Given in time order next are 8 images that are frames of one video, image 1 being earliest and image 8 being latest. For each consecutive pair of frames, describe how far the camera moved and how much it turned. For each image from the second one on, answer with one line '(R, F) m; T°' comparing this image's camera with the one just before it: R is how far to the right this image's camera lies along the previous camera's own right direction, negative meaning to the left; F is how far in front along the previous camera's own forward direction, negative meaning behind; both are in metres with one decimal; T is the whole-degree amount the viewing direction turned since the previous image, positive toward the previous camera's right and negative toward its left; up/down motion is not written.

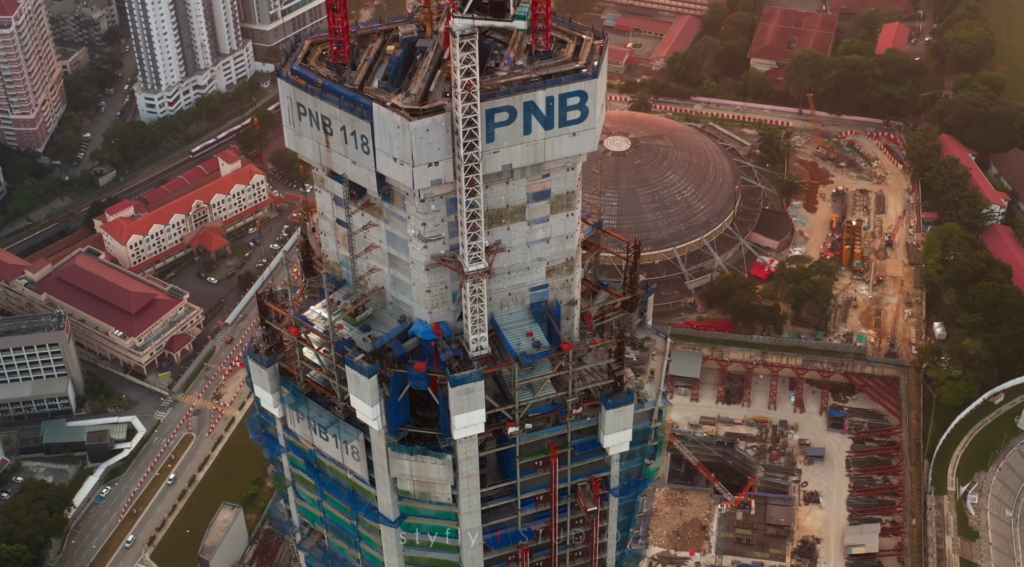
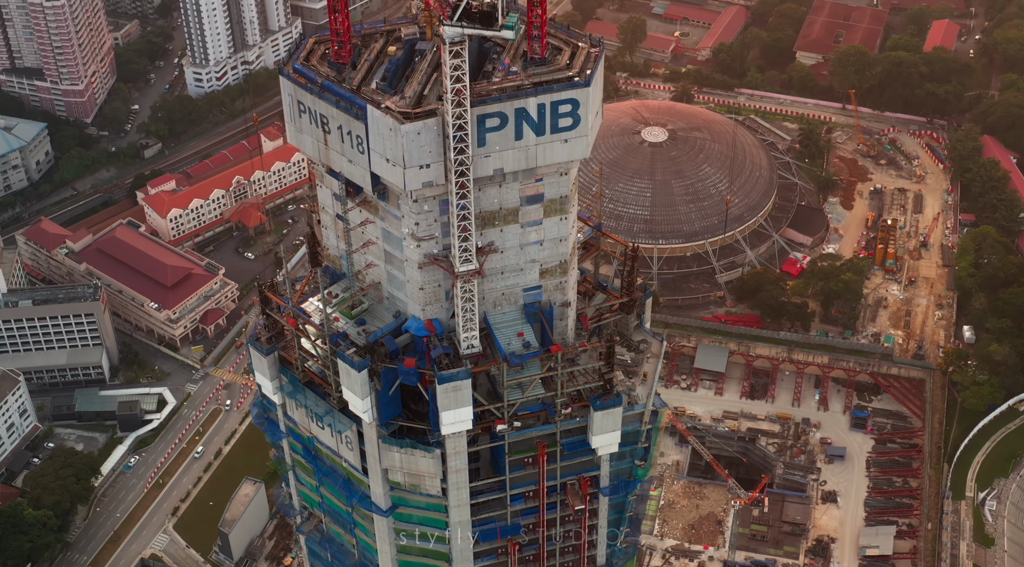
(+1.9, -0.7) m; -2°
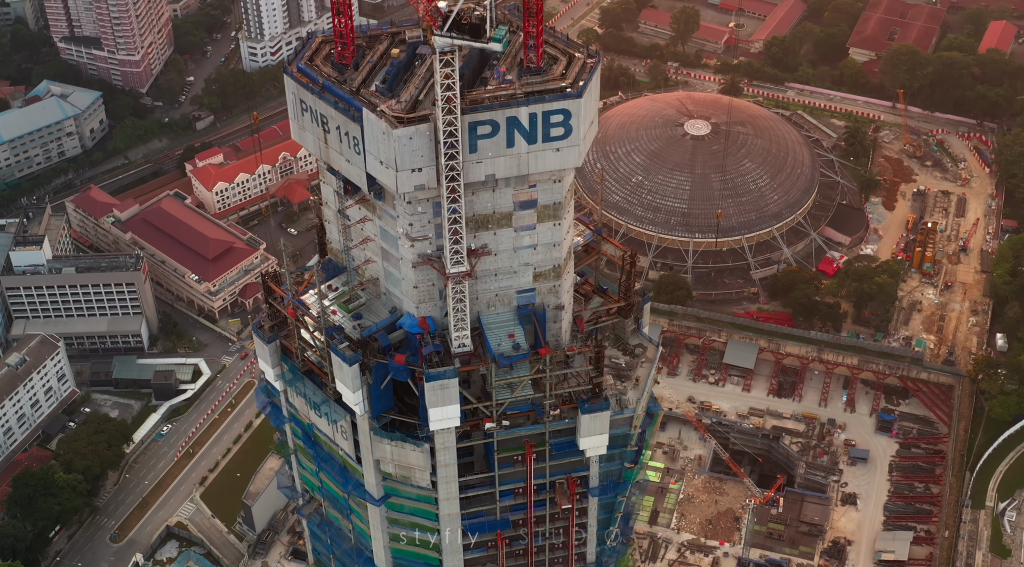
(+2.2, -0.9) m; -2°
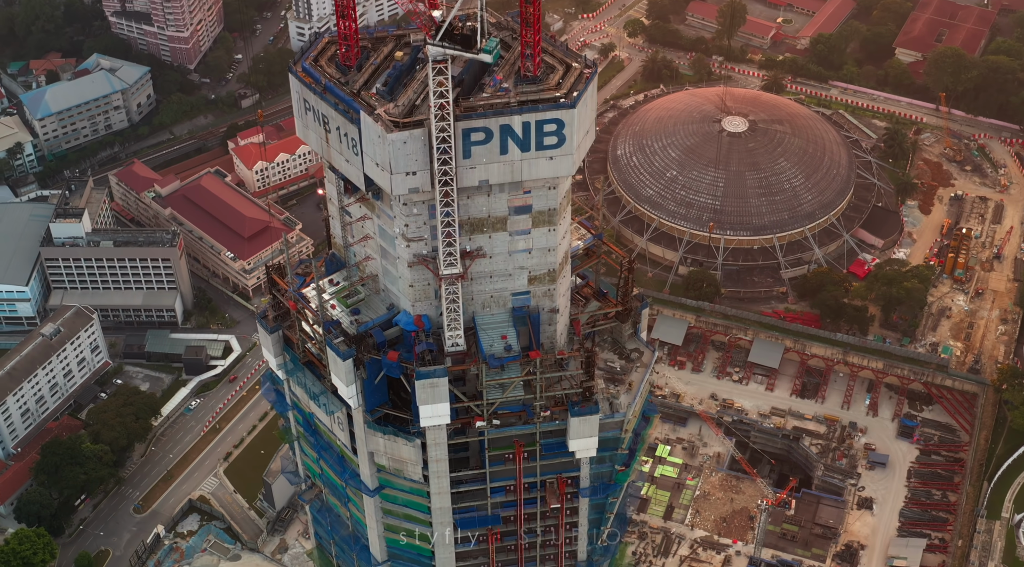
(+1.9, -1.0) m; -2°
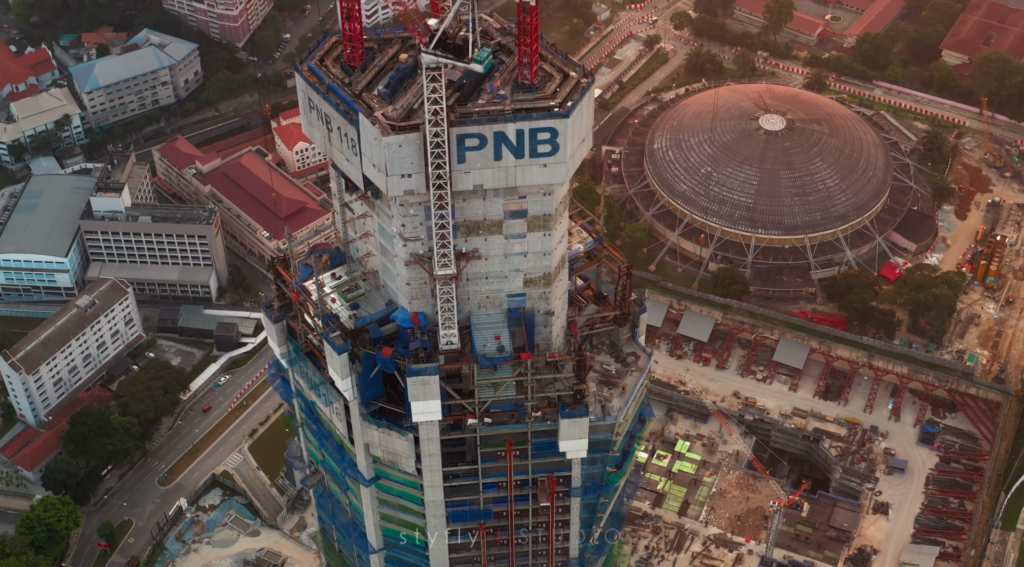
(+2.0, -1.1) m; -2°
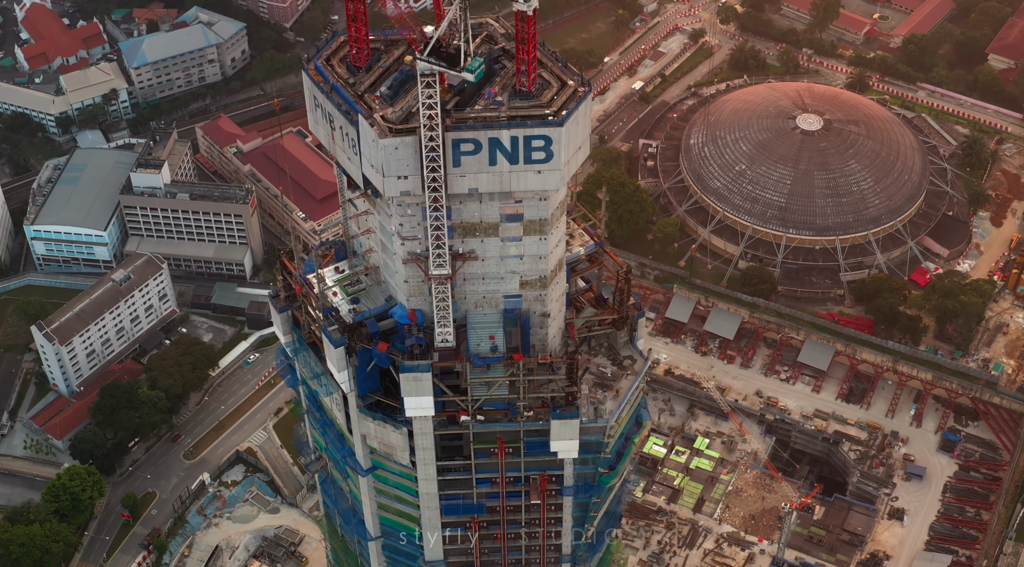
(+2.0, -1.2) m; -2°
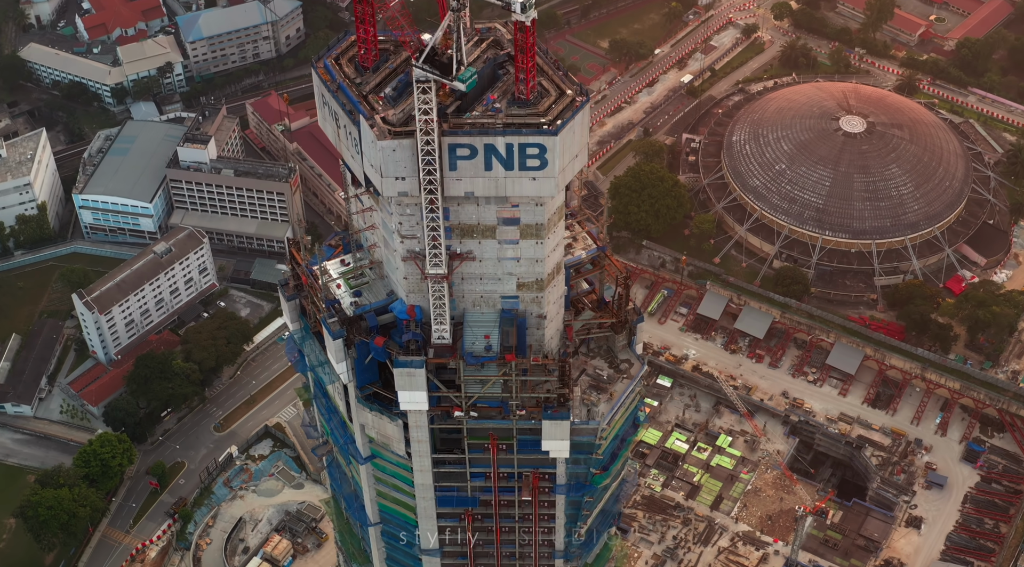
(+2.3, -1.6) m; -2°
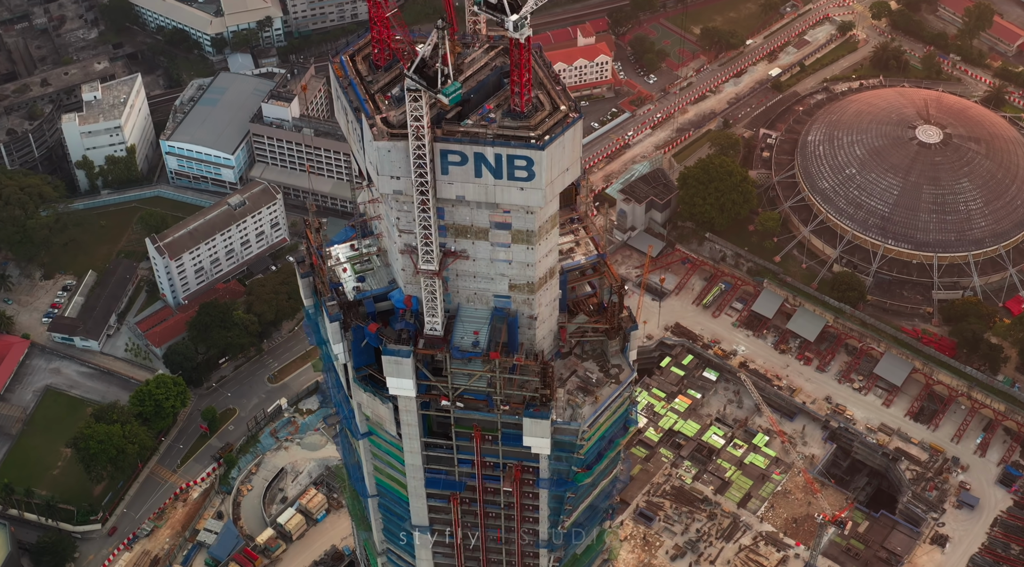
(+4.5, -3.2) m; -4°
